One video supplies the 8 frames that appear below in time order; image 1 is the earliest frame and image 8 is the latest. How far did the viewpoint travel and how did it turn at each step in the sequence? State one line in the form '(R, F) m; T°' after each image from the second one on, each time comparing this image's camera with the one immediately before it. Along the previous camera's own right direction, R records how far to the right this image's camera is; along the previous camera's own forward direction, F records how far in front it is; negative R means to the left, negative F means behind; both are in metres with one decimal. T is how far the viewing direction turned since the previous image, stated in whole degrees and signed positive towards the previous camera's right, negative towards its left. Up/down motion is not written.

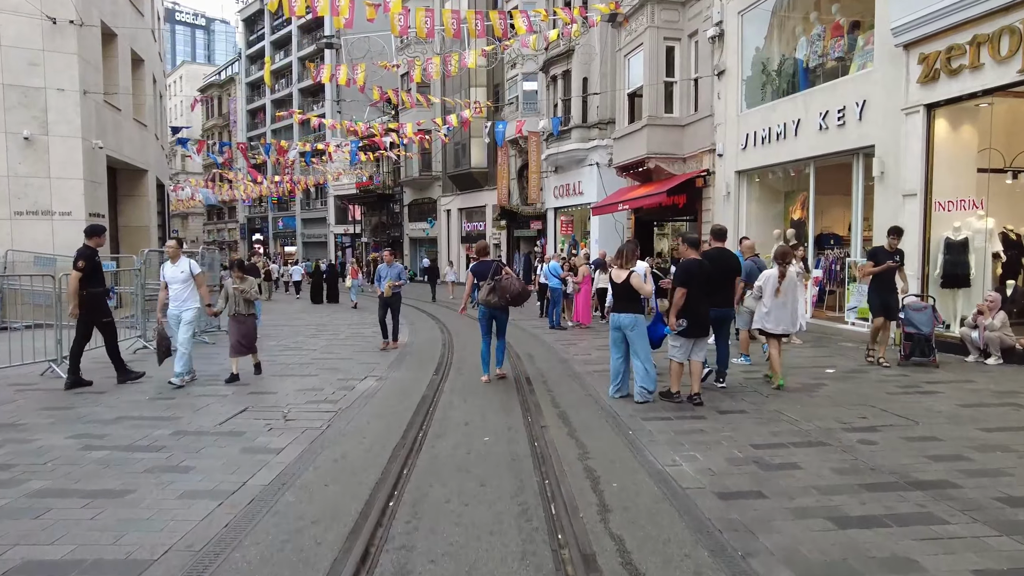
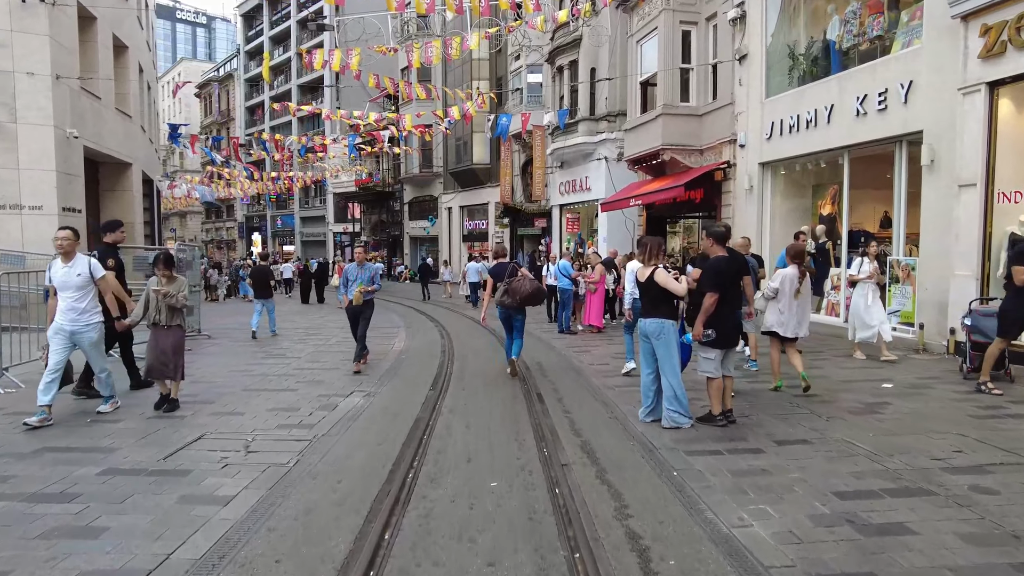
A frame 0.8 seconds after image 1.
(-0.1, +1.2) m; 0°
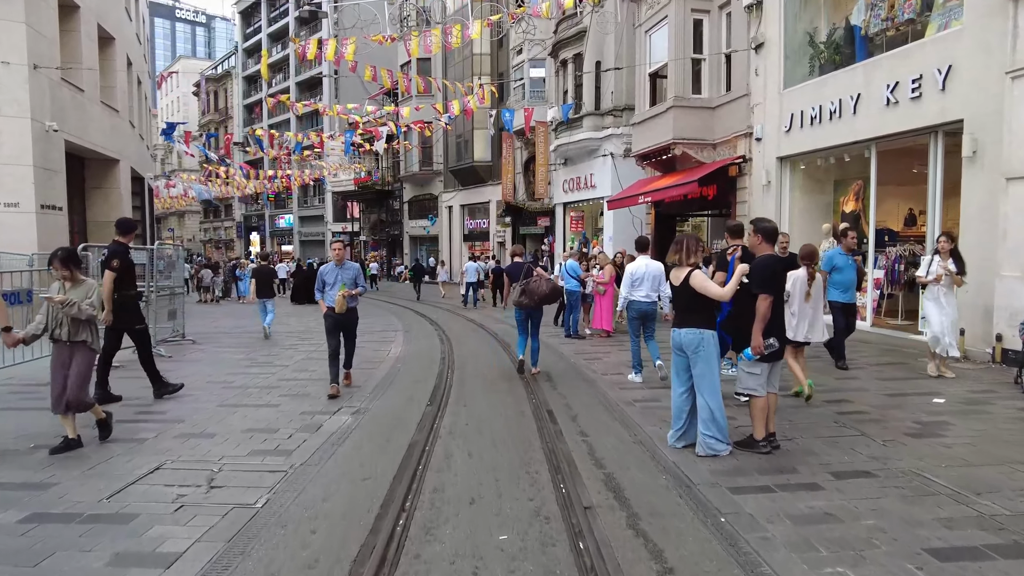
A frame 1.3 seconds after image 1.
(-0.1, +0.8) m; 0°
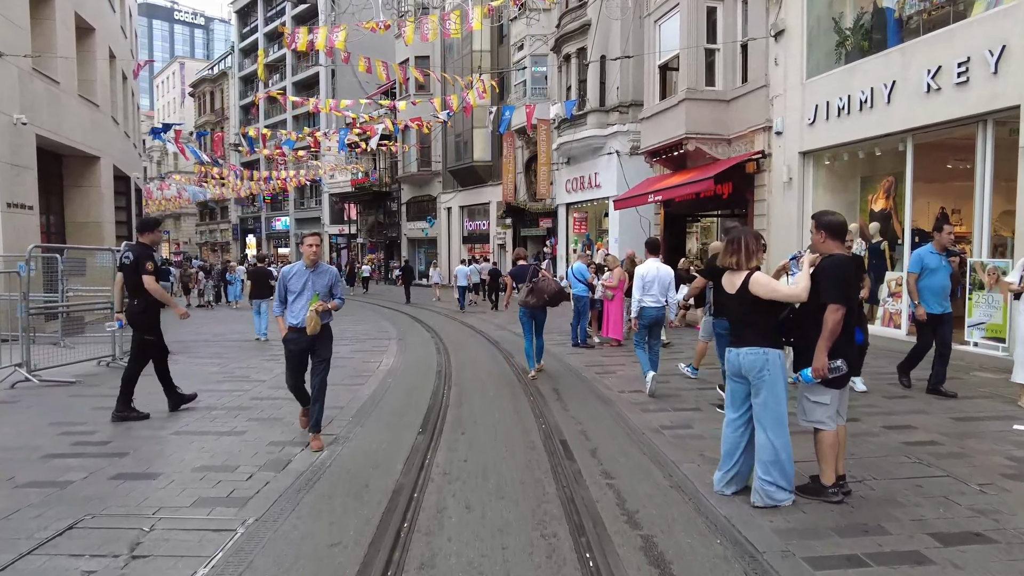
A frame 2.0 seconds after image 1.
(-0.1, +1.0) m; 0°
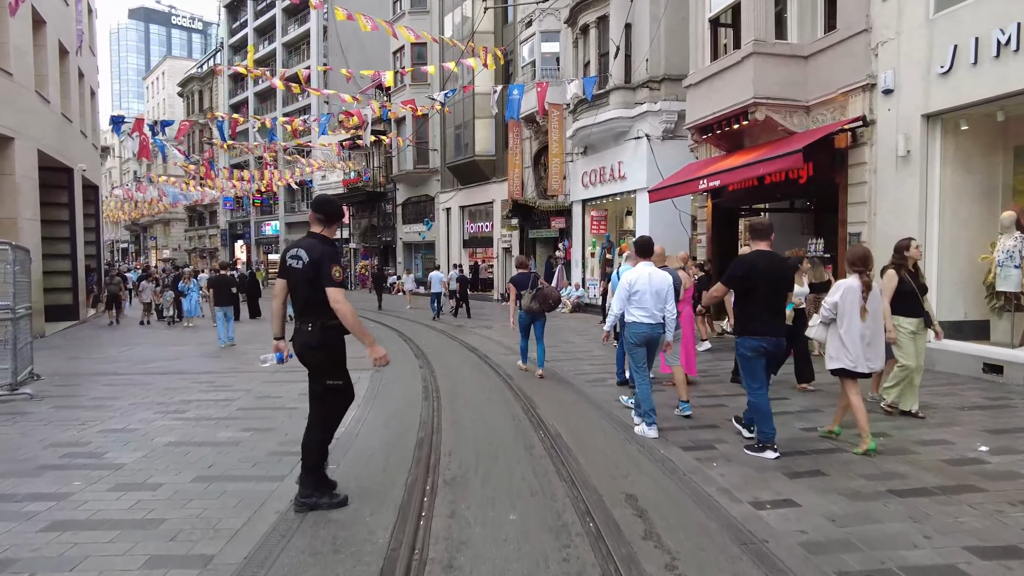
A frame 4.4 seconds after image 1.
(-0.2, +3.5) m; 0°
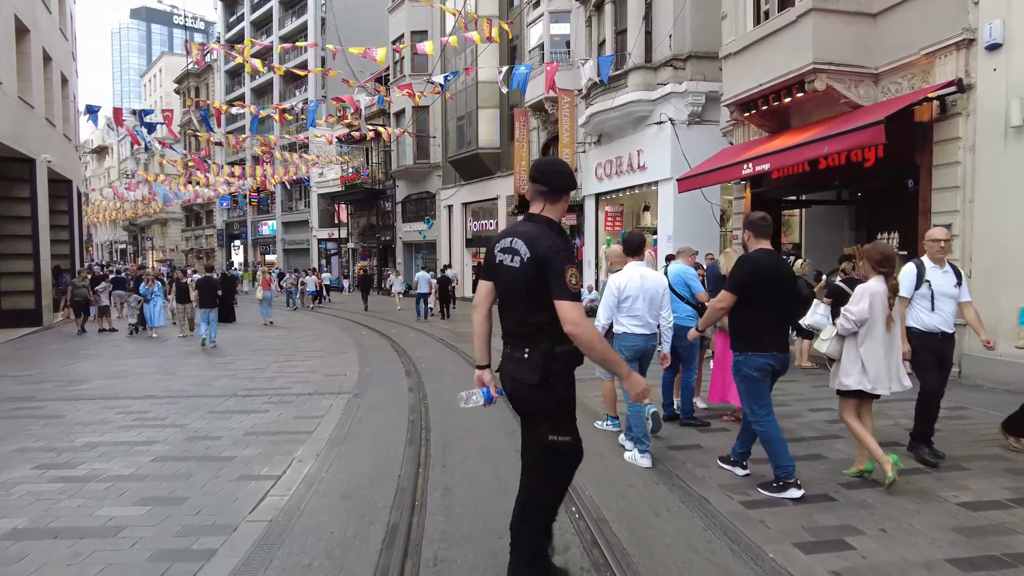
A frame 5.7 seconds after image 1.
(-0.1, +2.0) m; 0°
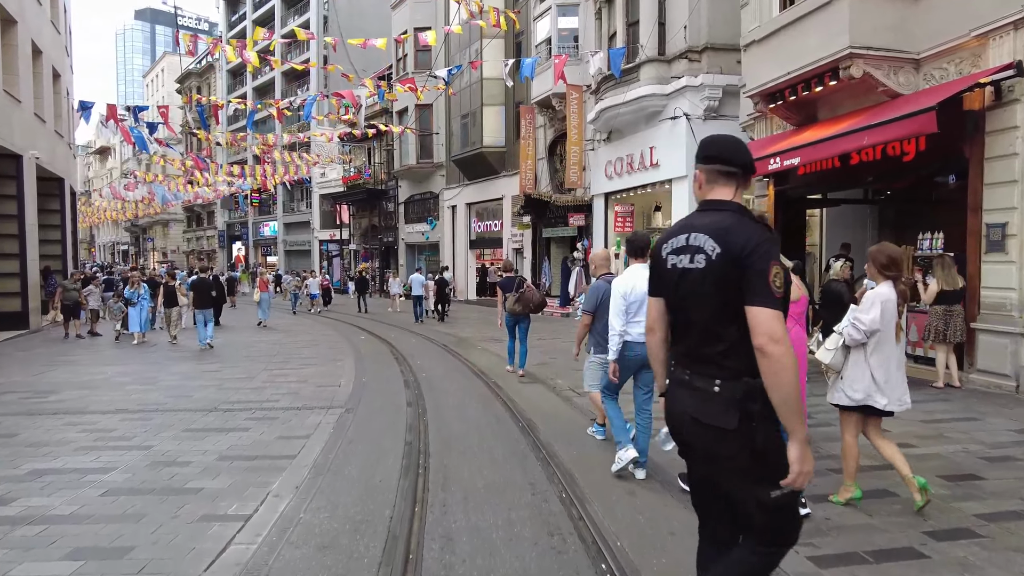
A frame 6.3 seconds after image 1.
(-0.1, +0.8) m; 0°
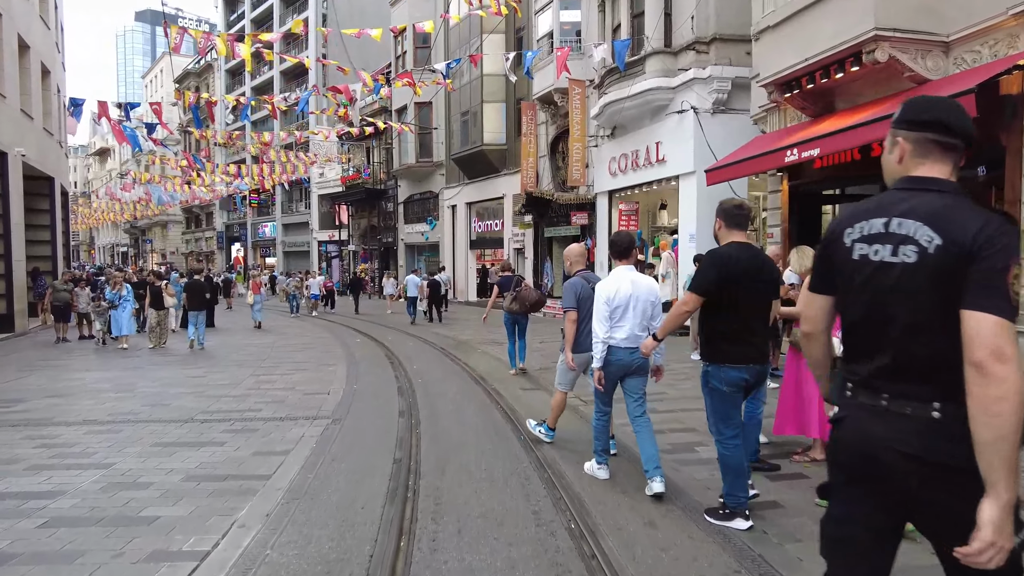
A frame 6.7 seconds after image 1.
(0.0, +0.6) m; 0°
